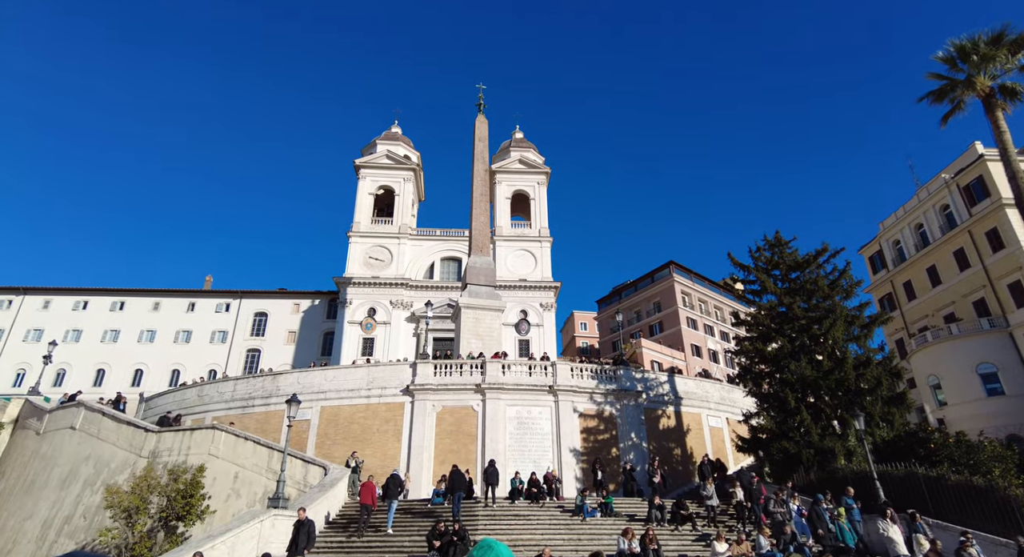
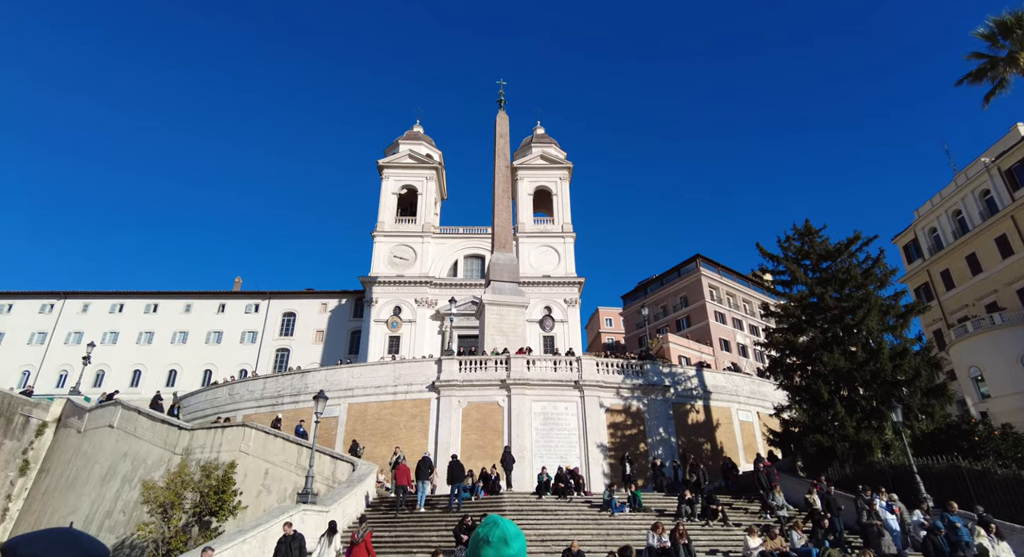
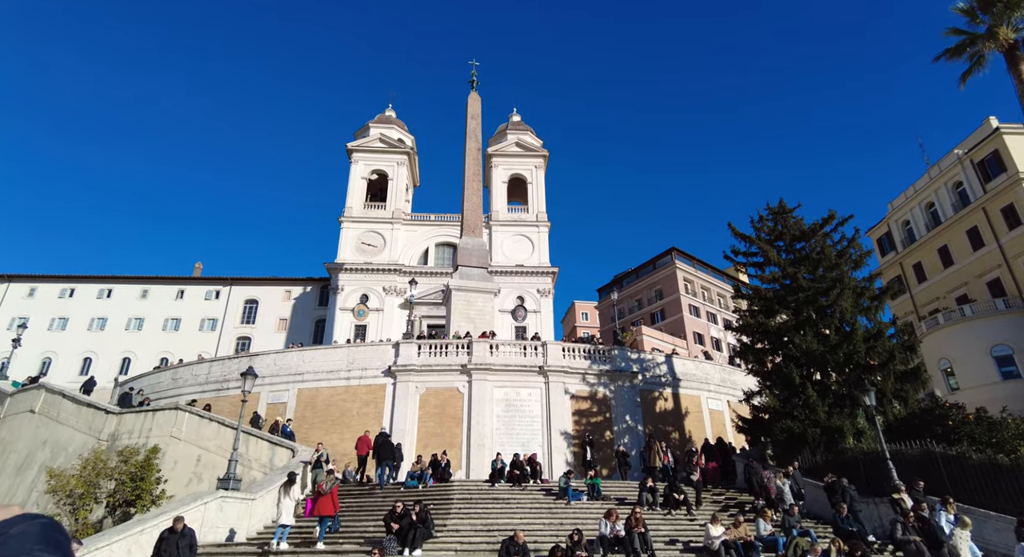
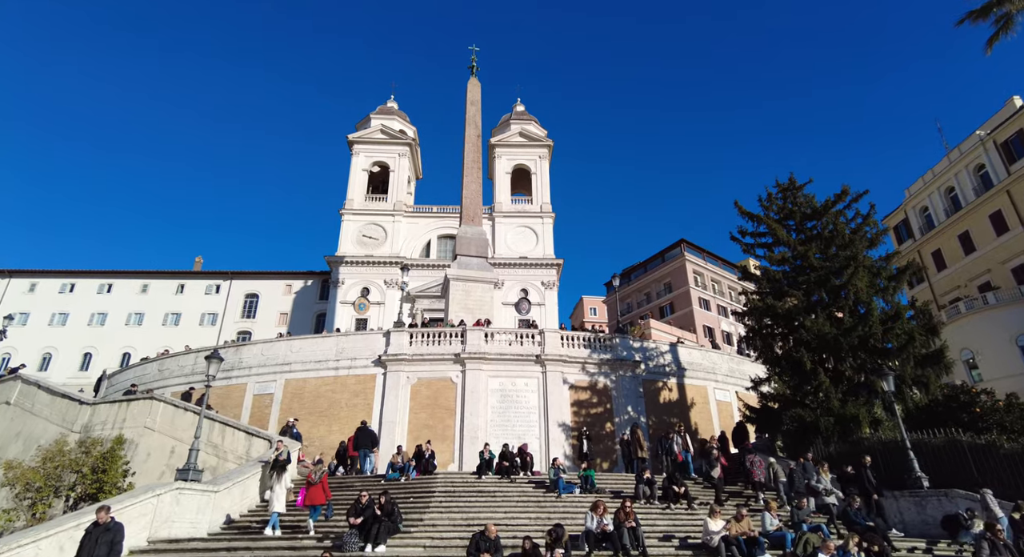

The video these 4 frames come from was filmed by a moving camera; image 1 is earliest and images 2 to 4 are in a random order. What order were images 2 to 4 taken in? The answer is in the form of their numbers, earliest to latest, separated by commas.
2, 3, 4
